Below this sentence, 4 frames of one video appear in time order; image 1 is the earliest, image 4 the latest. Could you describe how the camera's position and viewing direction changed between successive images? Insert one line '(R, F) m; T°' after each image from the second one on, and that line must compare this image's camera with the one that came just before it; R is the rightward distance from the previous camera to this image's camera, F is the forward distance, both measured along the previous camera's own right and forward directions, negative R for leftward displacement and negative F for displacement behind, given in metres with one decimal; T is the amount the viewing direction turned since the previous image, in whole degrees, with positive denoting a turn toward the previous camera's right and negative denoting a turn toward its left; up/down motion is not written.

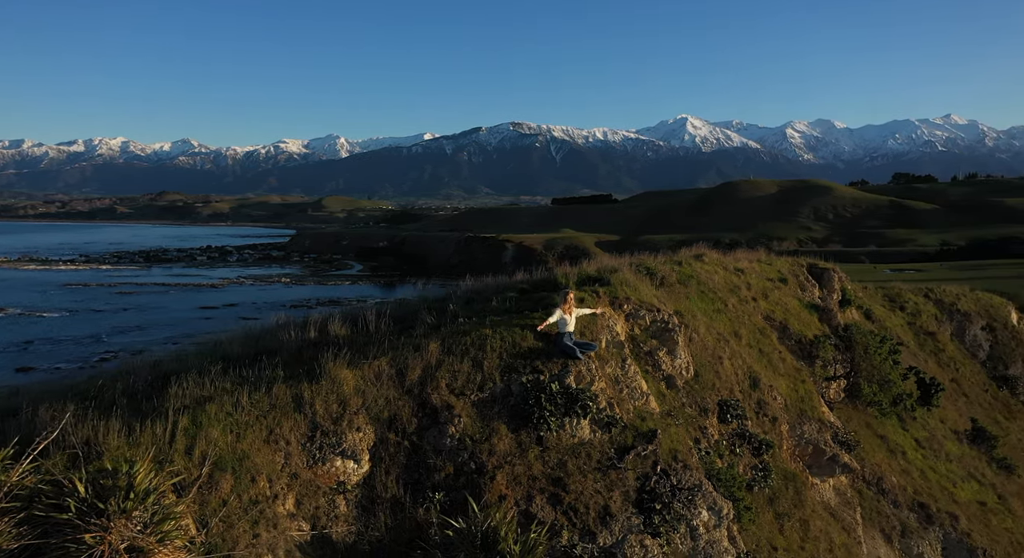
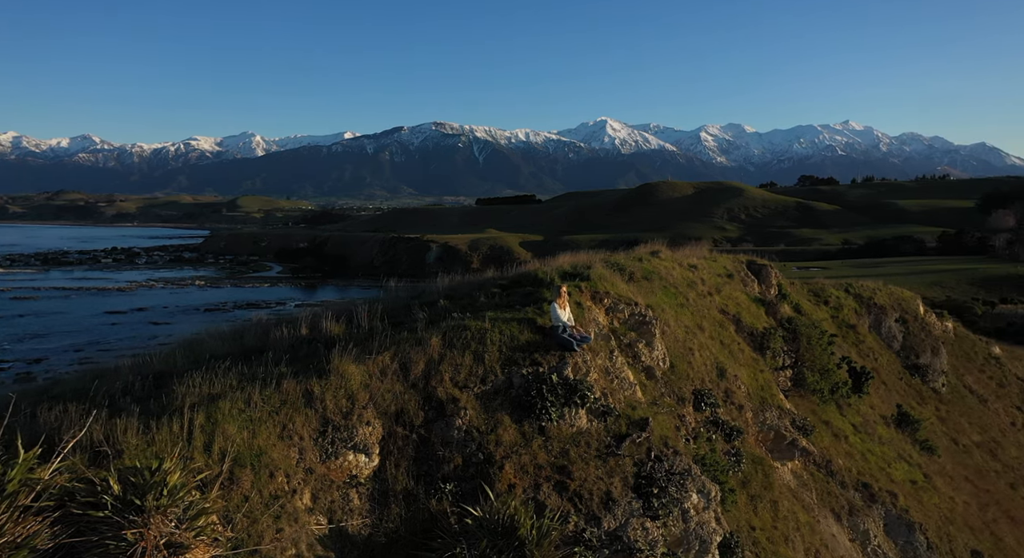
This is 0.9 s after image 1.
(-0.7, -0.2) m; +5°
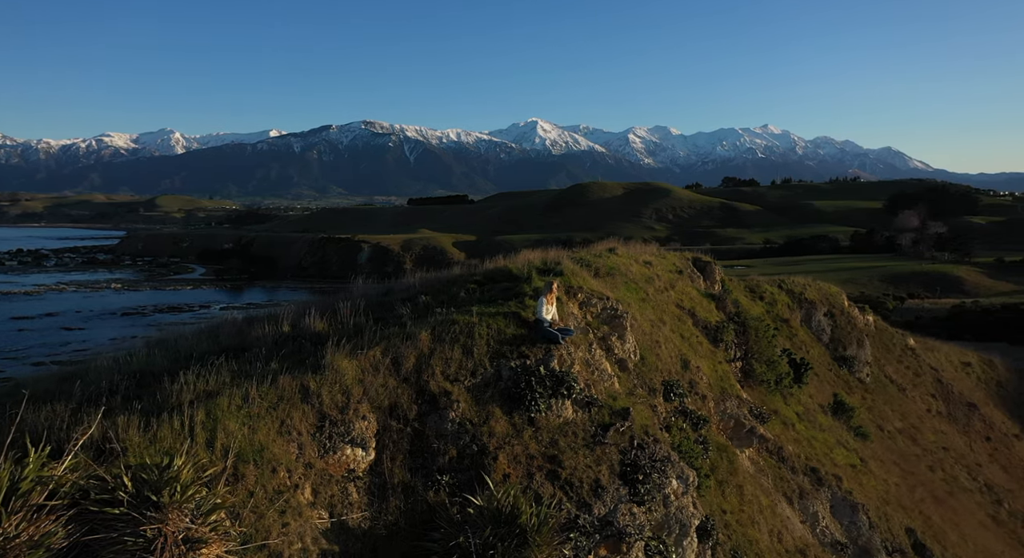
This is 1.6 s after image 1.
(-0.5, -0.1) m; +5°
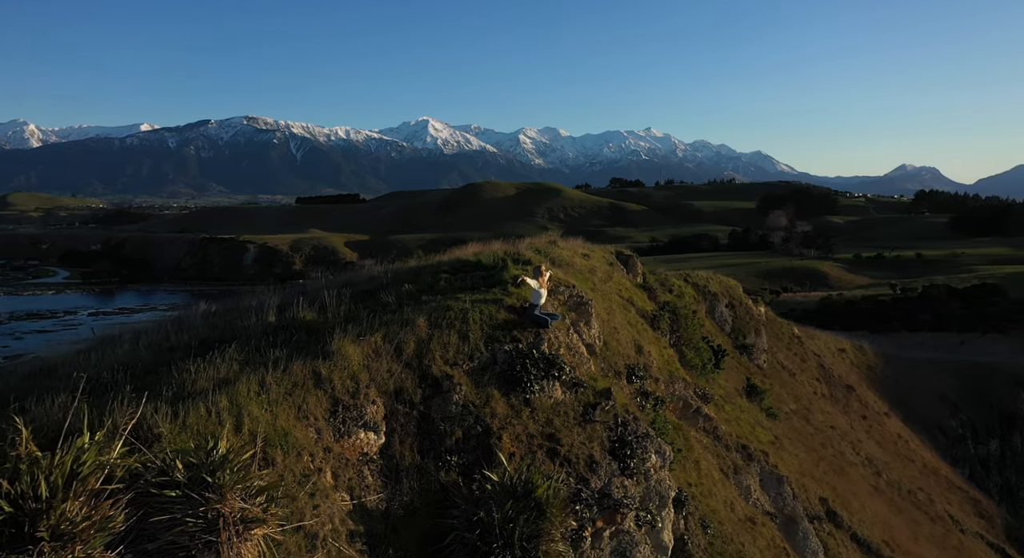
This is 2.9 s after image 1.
(-1.0, -0.2) m; +7°
